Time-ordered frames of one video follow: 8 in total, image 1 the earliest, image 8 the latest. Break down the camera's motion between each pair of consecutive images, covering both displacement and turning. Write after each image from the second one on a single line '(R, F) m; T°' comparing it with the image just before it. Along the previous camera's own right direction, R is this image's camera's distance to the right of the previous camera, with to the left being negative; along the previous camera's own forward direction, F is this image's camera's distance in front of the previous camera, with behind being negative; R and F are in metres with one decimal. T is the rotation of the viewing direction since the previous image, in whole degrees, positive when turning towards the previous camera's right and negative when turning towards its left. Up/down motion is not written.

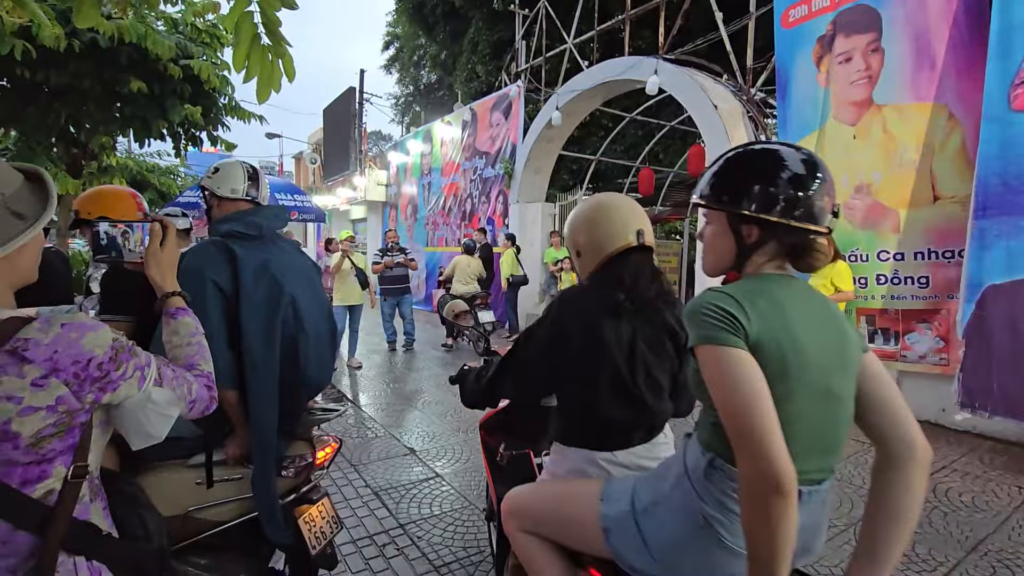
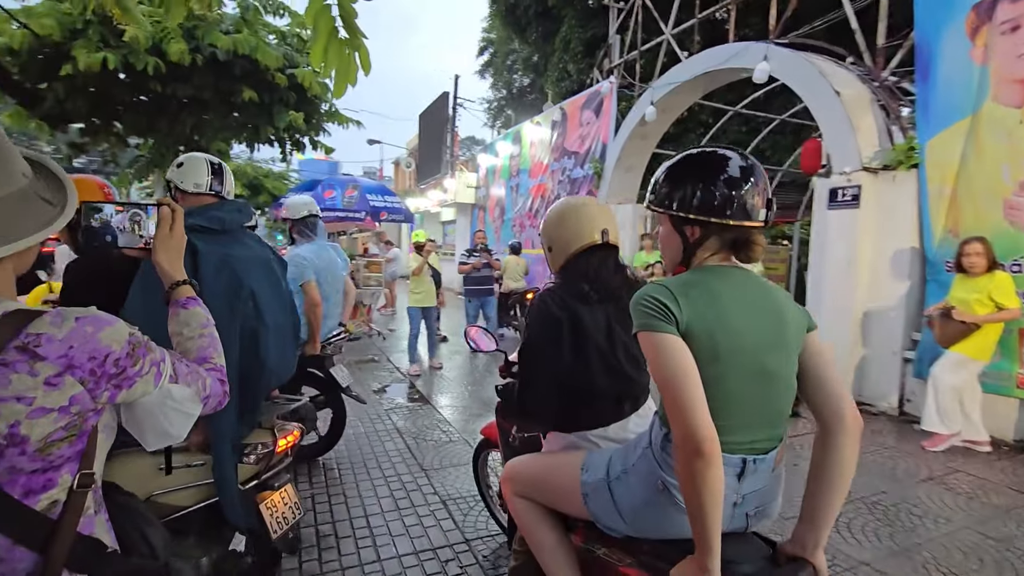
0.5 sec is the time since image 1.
(0.0, +0.3) m; -10°
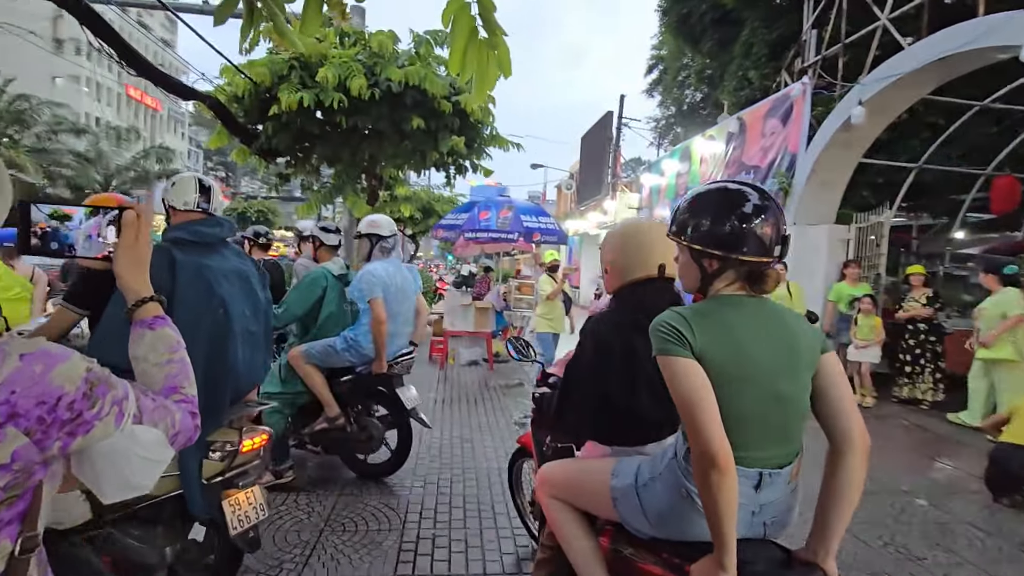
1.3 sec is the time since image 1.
(0.0, +0.5) m; -18°
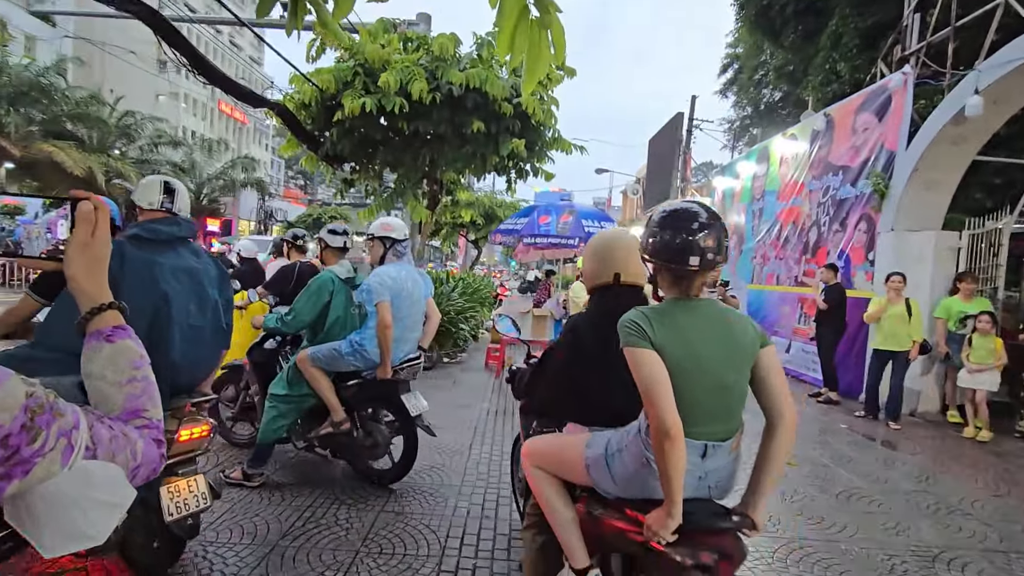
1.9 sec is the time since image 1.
(+0.1, +0.3) m; -7°
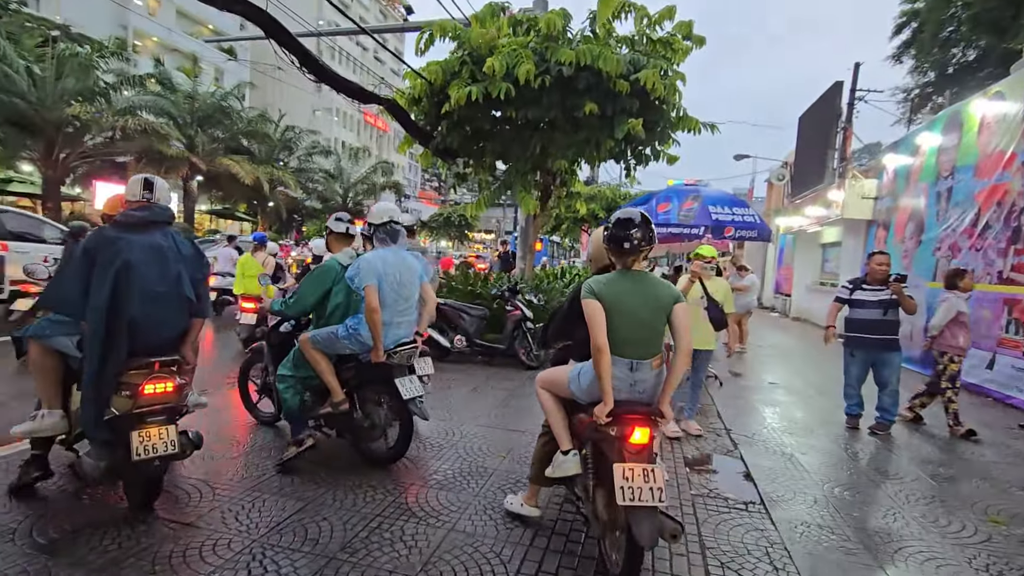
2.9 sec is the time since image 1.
(+0.2, +0.5) m; -14°
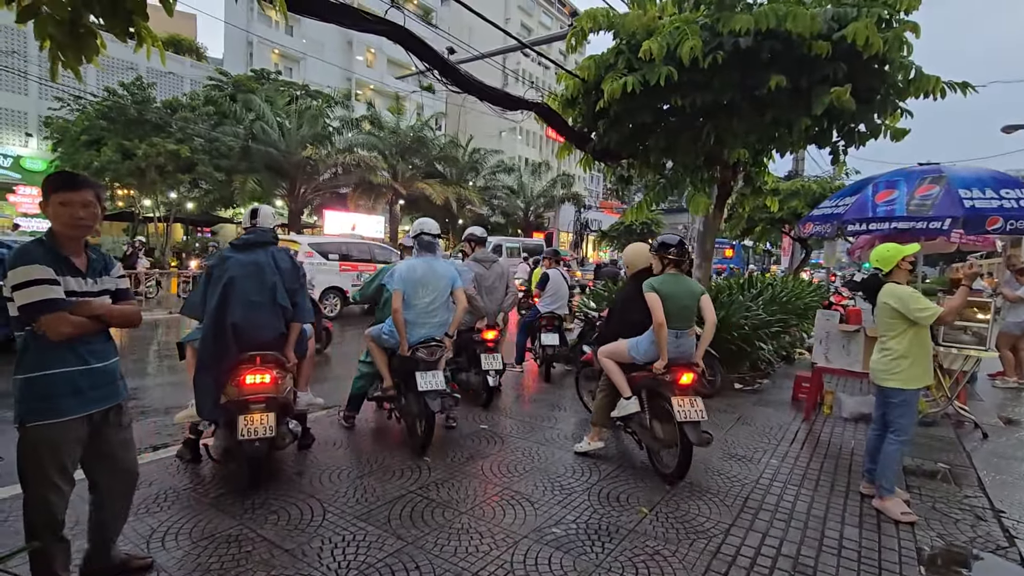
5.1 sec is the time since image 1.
(+0.3, +0.6) m; -20°
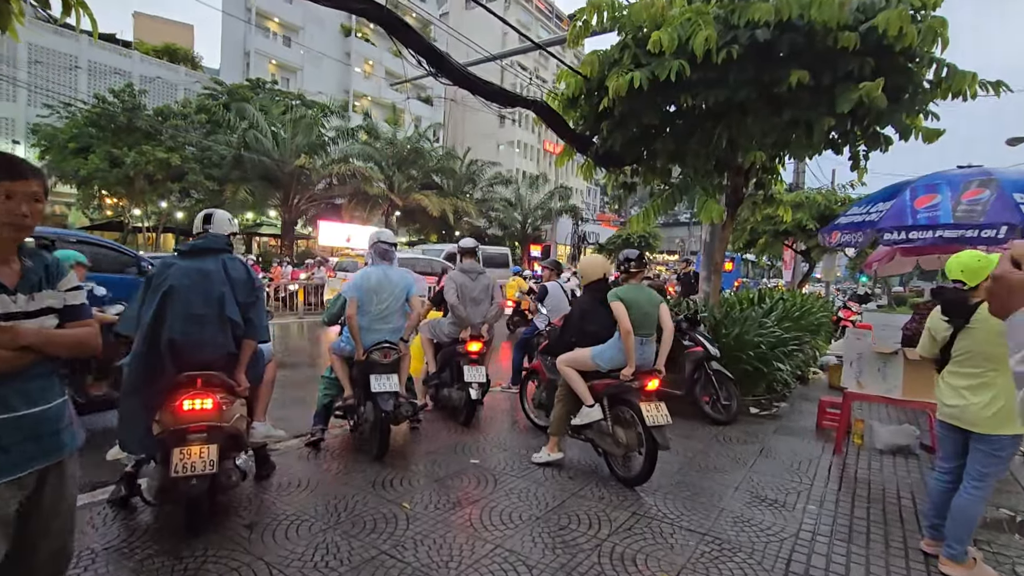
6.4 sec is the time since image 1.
(0.0, +0.5) m; 0°
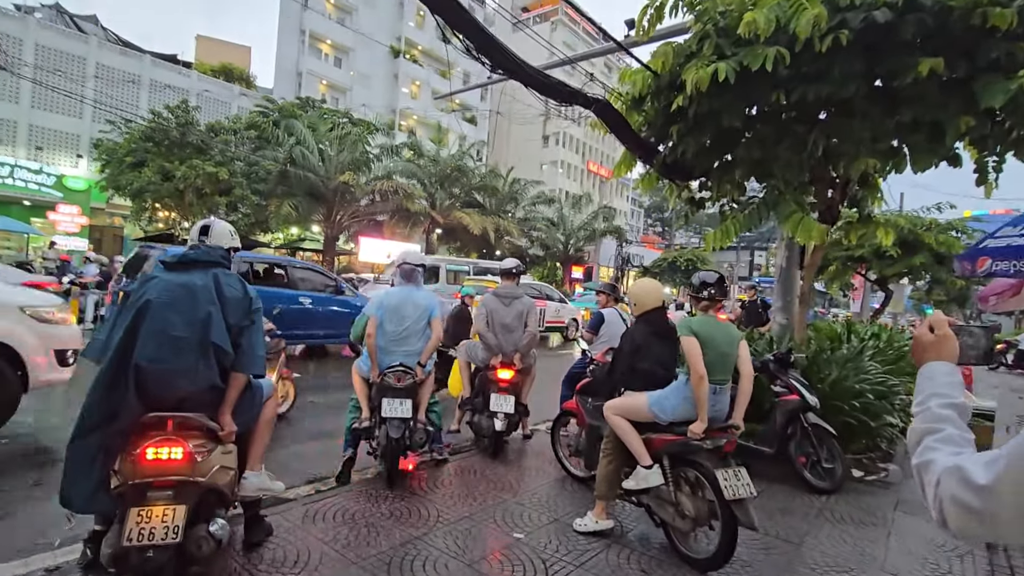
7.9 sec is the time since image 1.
(-0.1, +0.8) m; -4°
